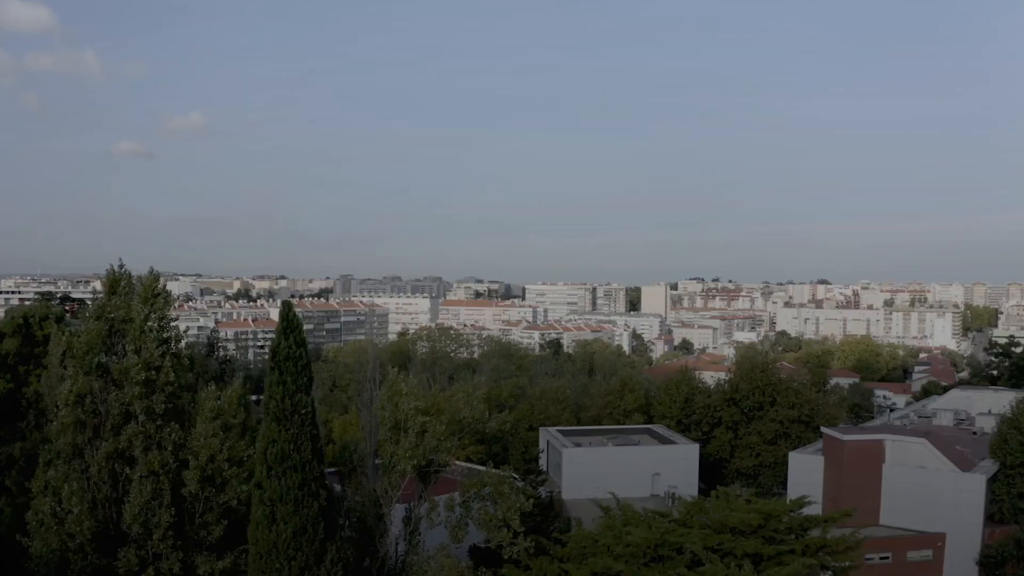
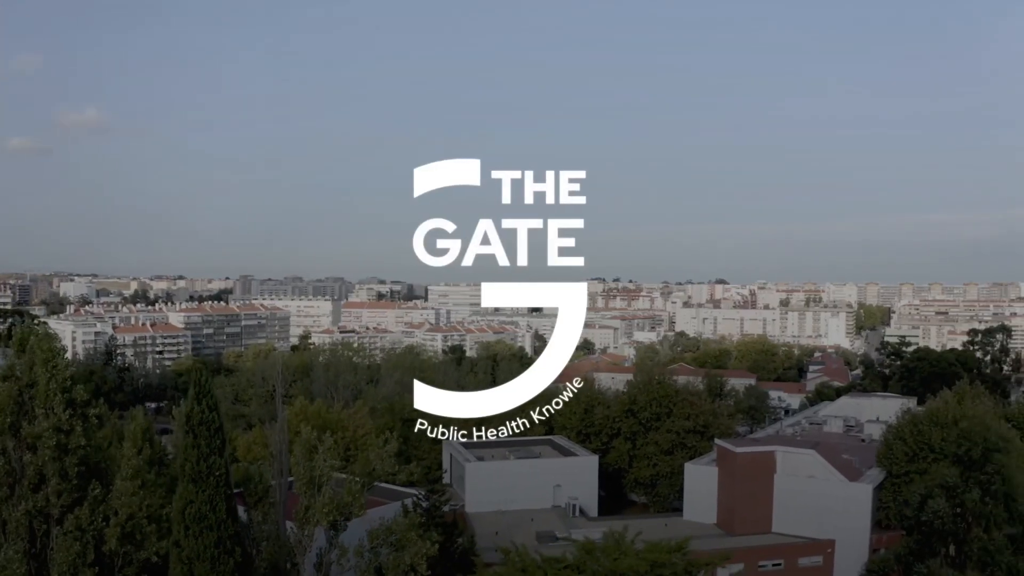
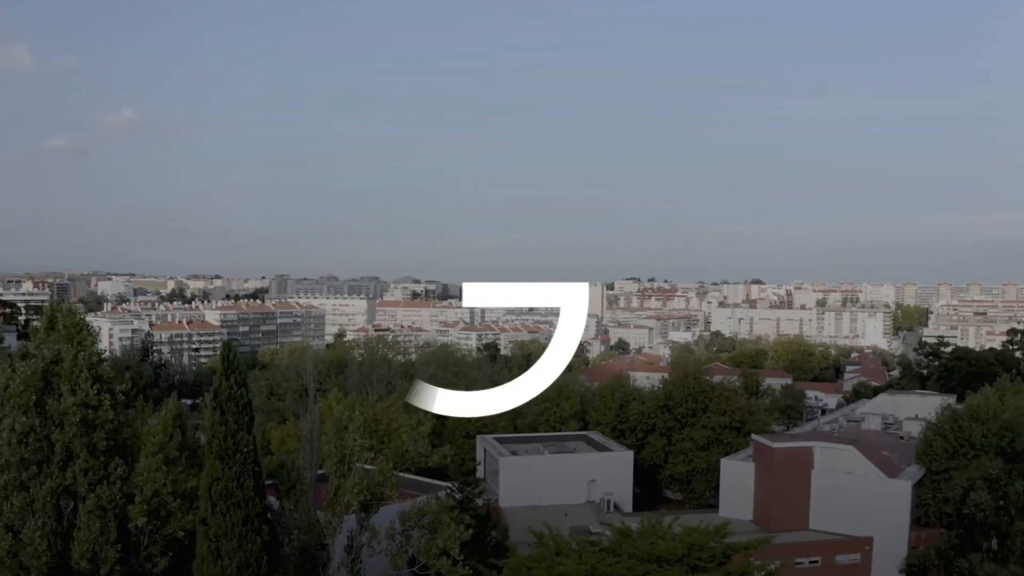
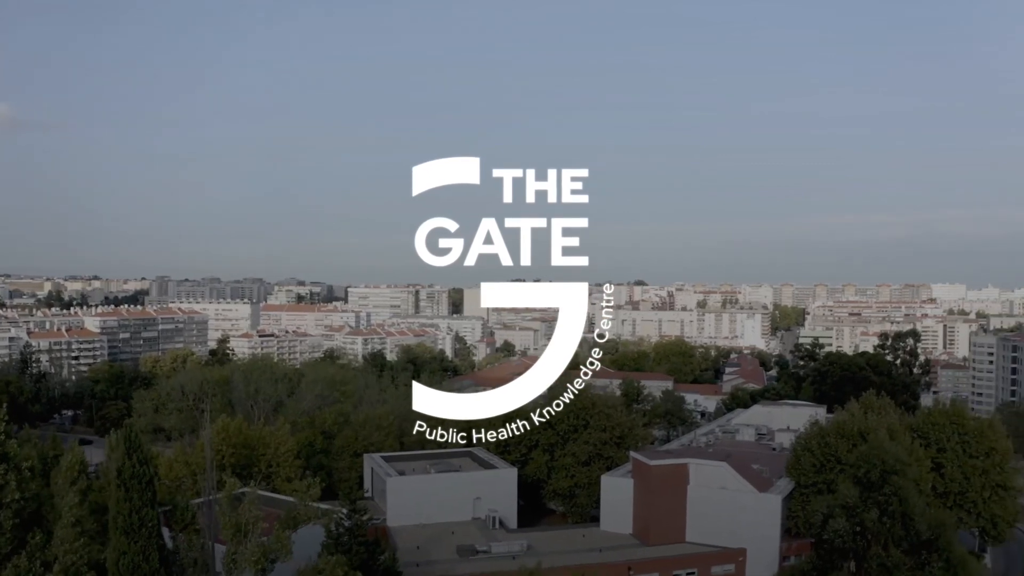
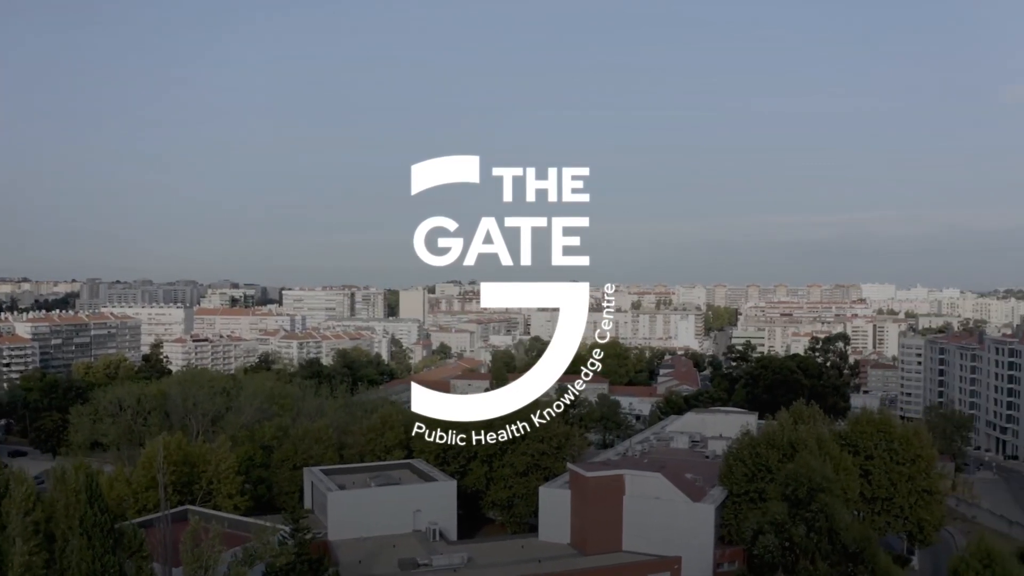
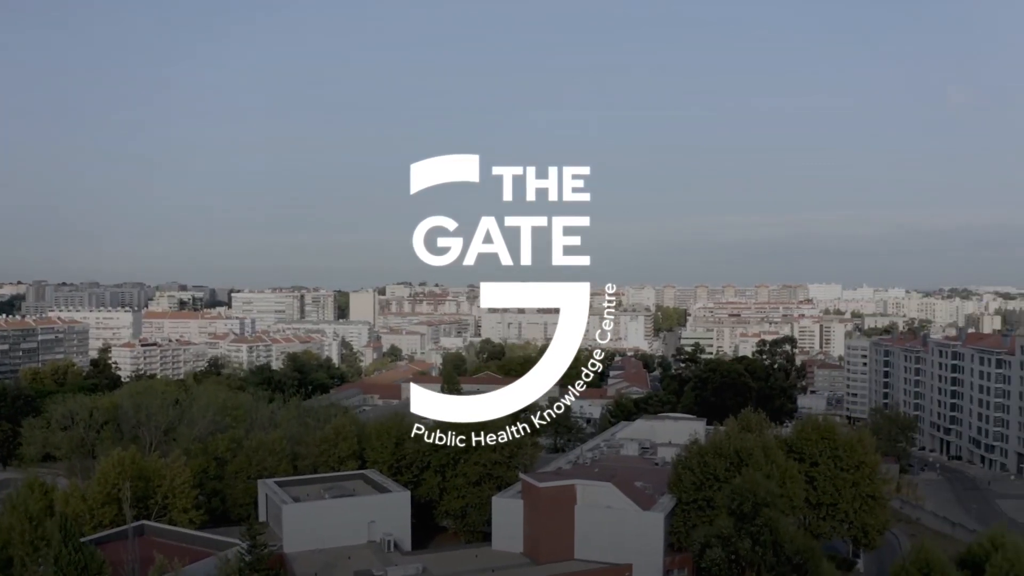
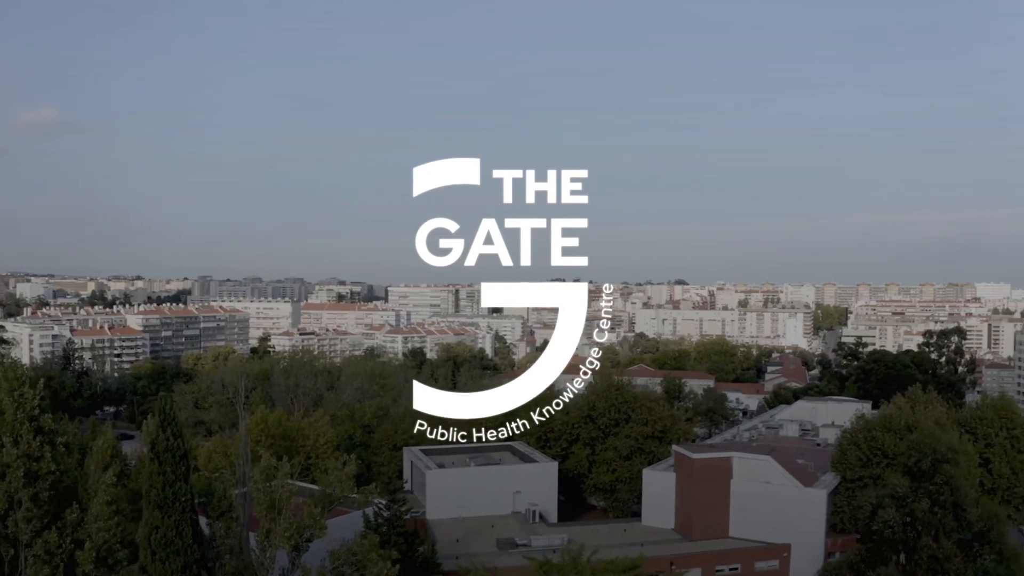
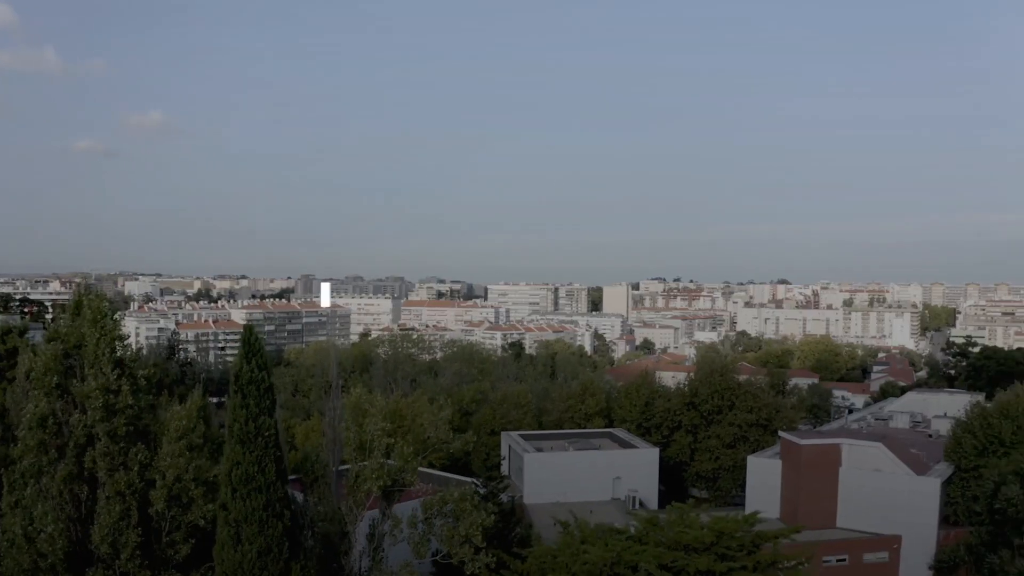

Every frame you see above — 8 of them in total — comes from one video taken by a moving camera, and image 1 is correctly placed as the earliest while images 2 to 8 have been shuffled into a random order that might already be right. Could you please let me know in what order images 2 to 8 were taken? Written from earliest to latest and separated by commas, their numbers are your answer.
8, 3, 2, 7, 4, 5, 6
